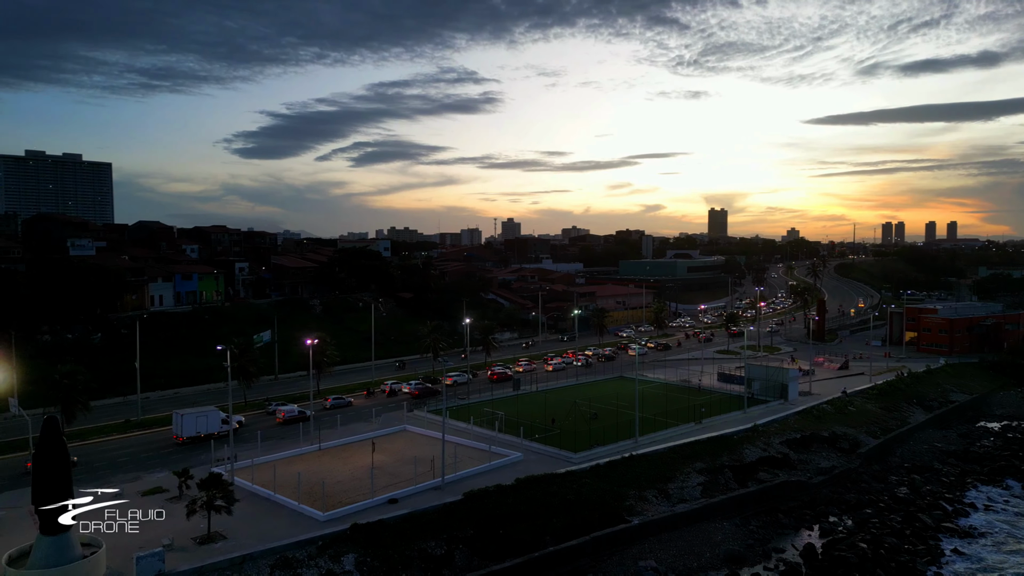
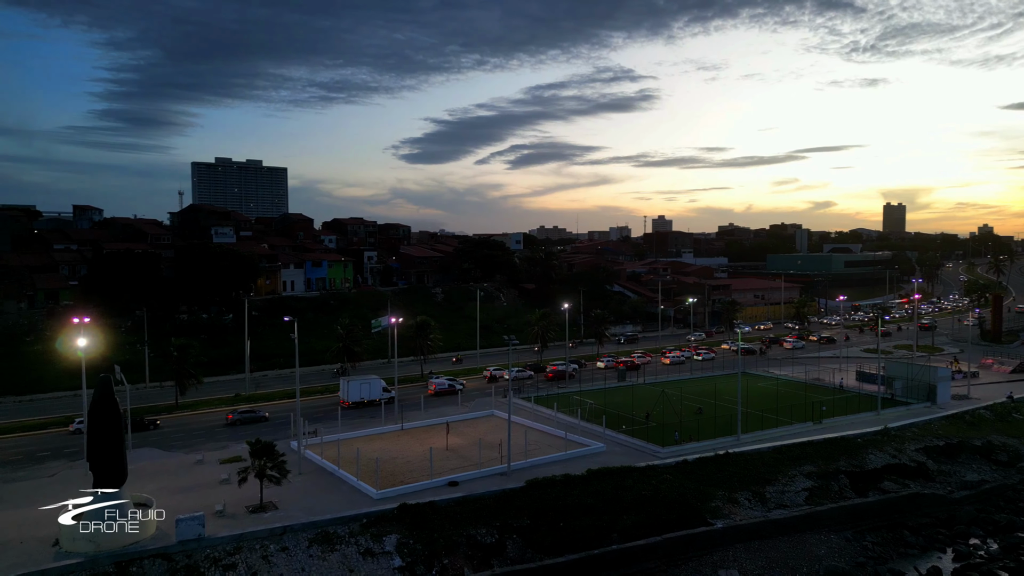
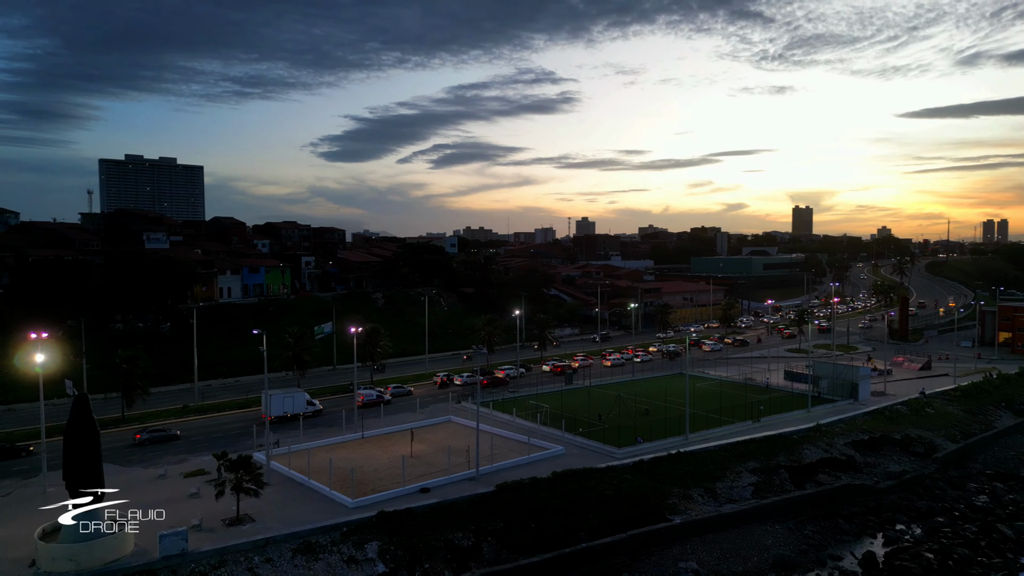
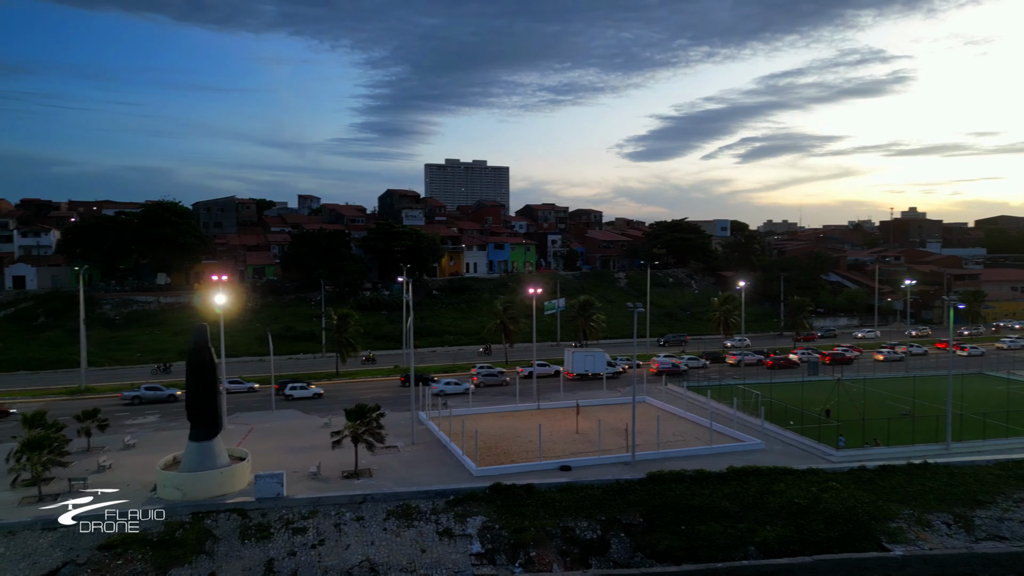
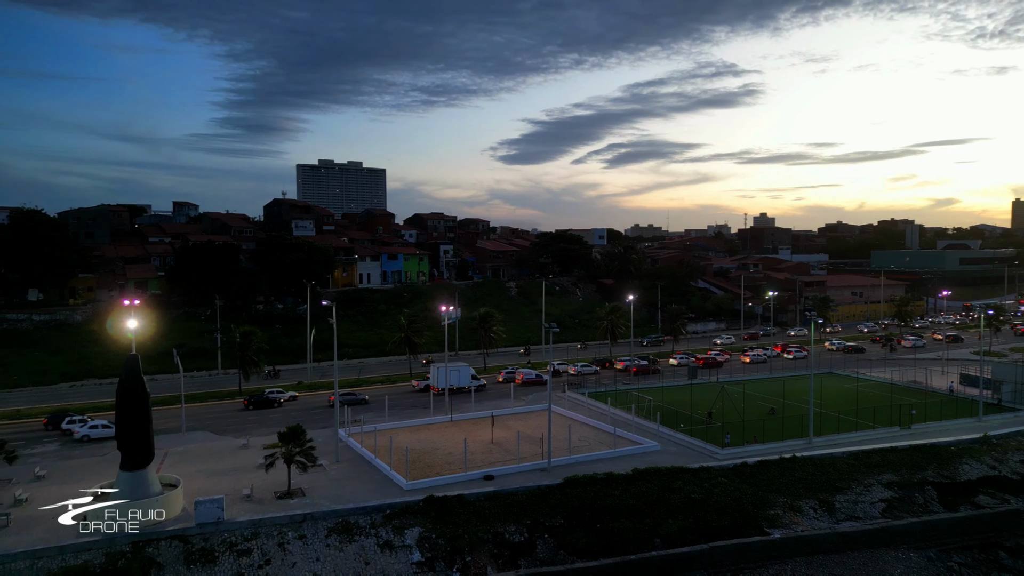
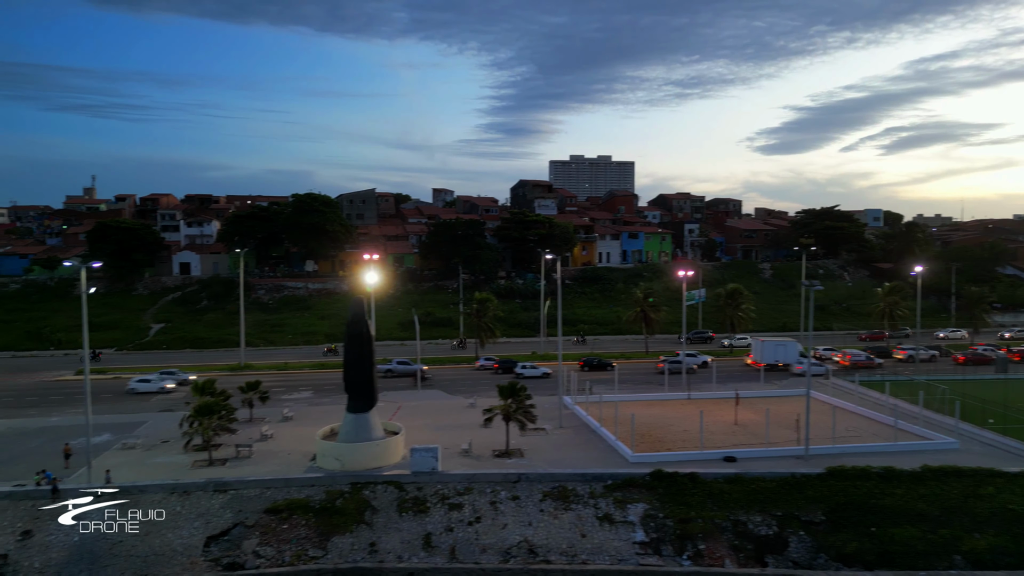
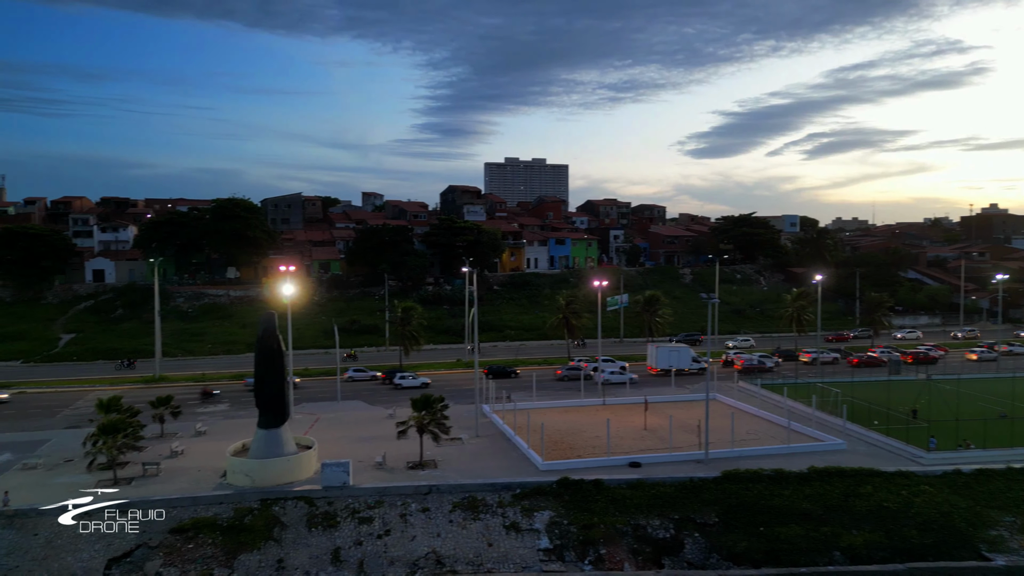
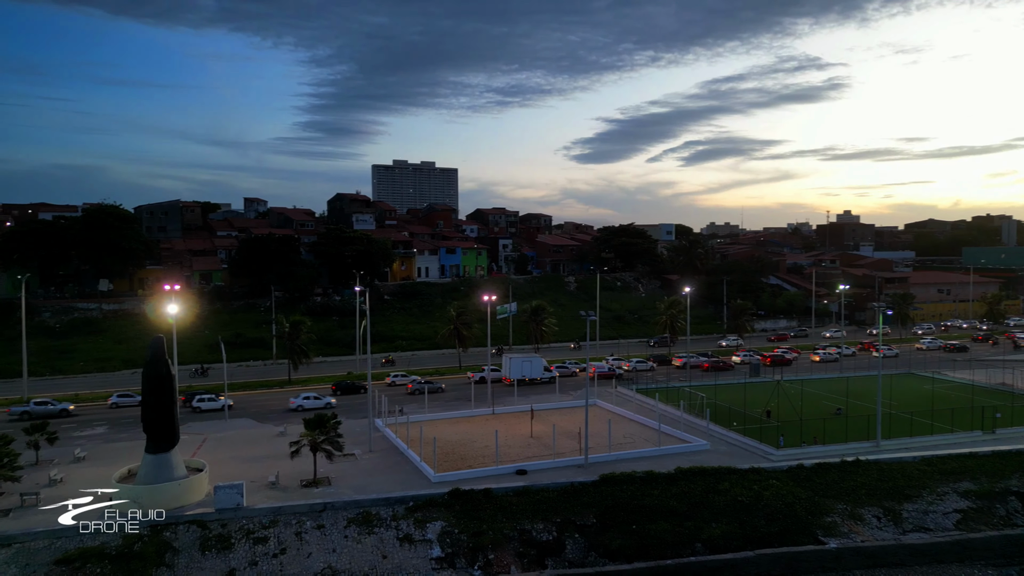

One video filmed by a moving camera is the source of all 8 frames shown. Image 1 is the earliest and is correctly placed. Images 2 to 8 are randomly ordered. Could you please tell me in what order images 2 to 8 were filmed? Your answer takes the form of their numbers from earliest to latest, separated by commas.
3, 2, 5, 8, 4, 7, 6
